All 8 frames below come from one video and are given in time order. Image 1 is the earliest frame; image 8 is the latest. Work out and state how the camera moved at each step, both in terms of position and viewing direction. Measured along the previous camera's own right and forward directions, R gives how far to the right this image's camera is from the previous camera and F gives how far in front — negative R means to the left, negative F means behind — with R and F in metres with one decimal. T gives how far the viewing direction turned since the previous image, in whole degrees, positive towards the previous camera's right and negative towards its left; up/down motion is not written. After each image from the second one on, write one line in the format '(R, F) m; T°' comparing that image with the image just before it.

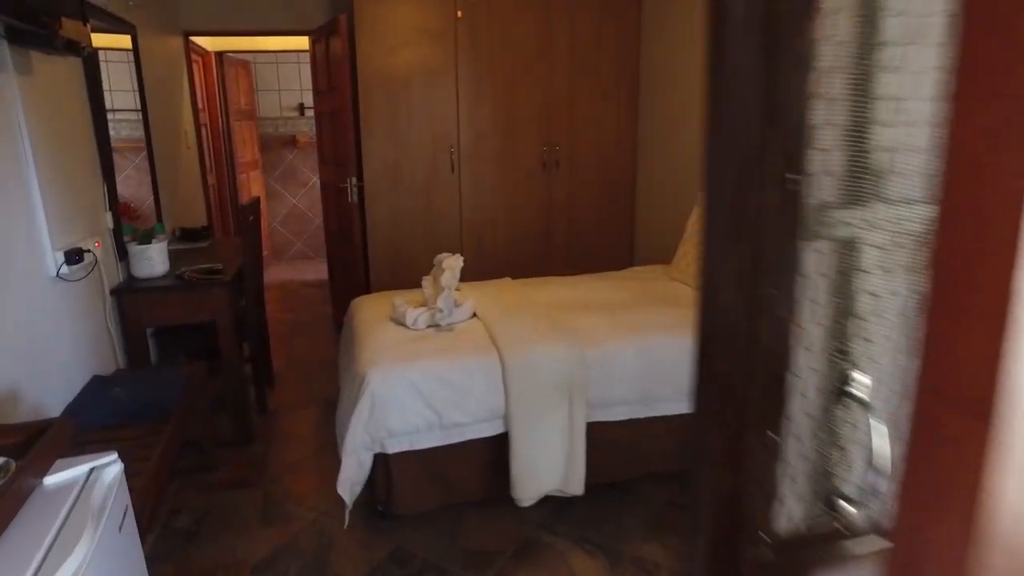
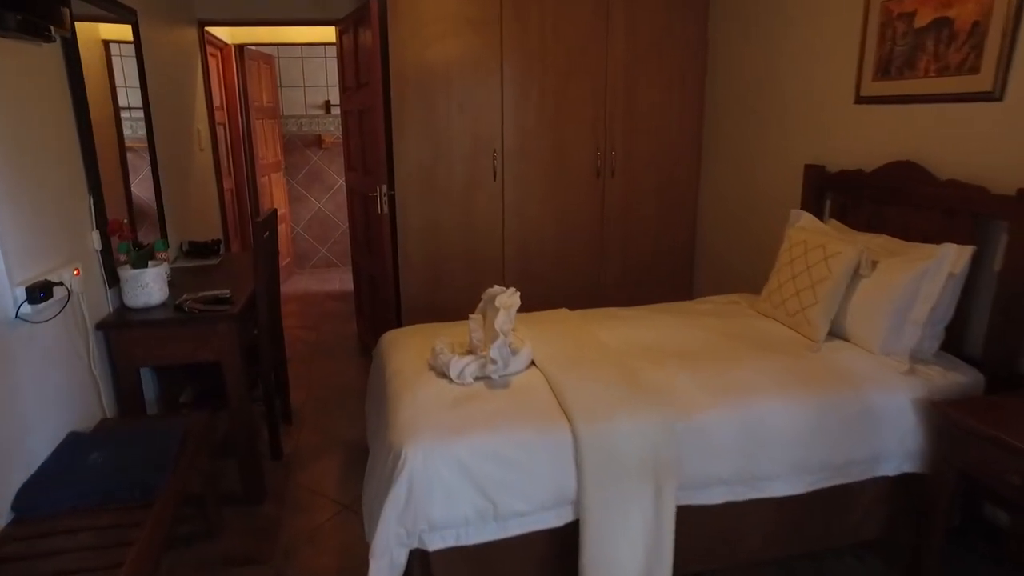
(-0.1, +0.5) m; -2°
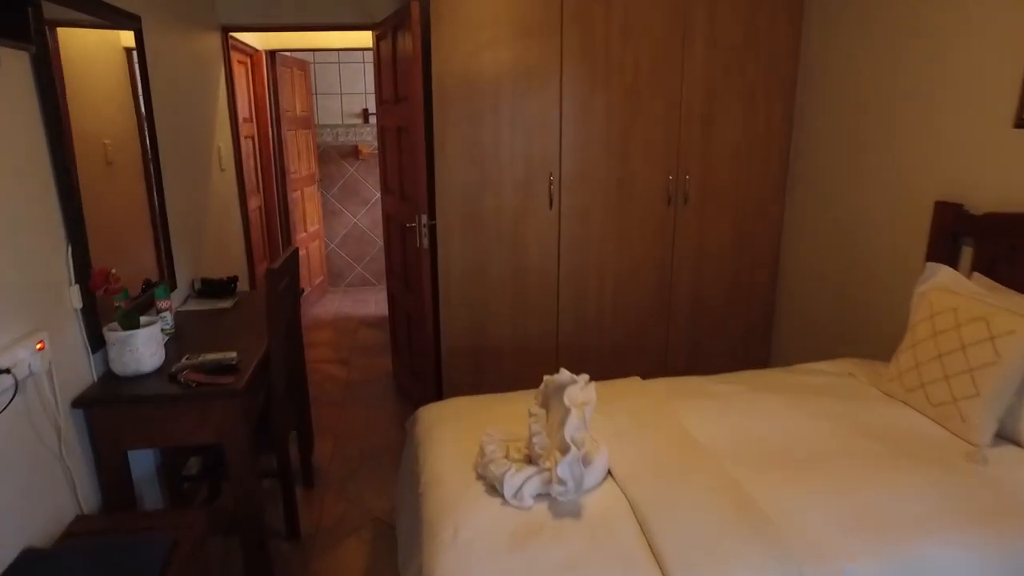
(-0.1, +0.4) m; -3°
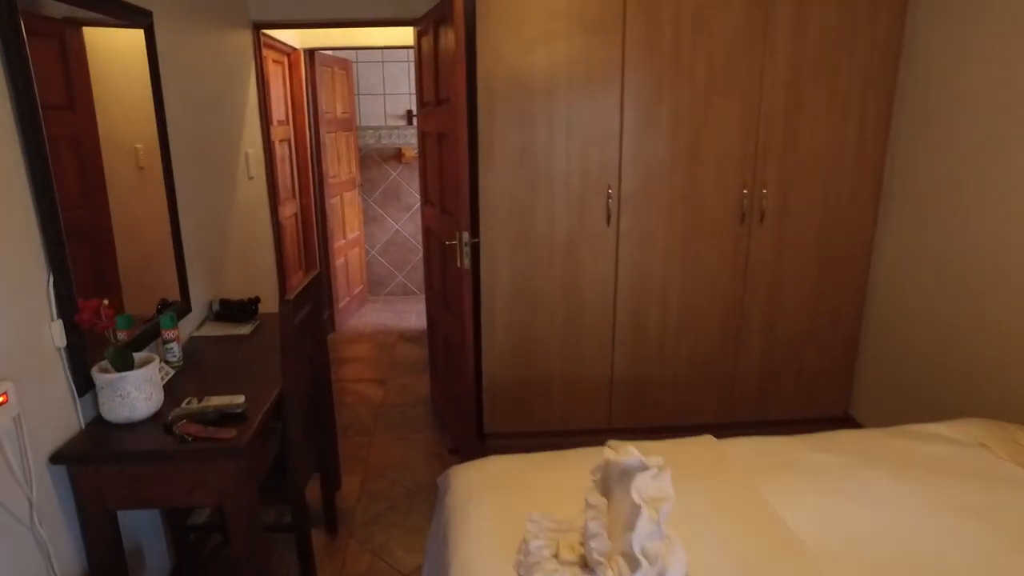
(0.0, +0.3) m; -4°
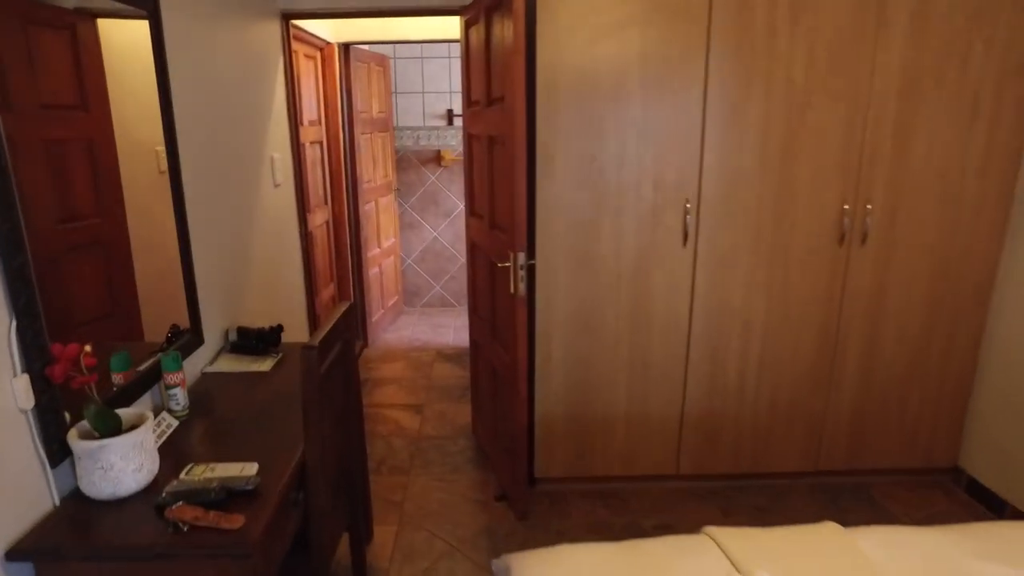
(-0.1, +0.4) m; -3°
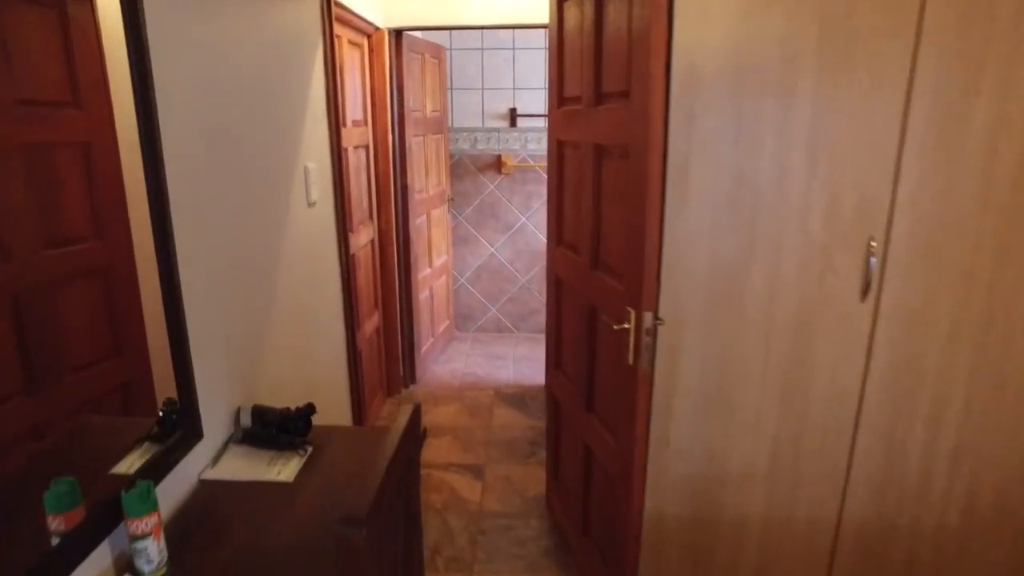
(-0.2, +0.6) m; -3°
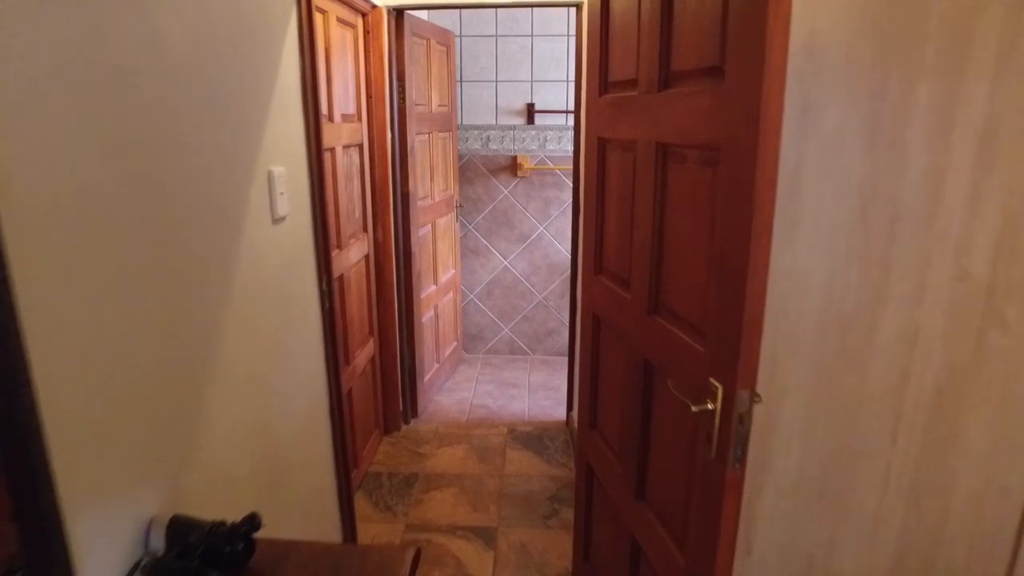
(0.0, +0.5) m; -1°
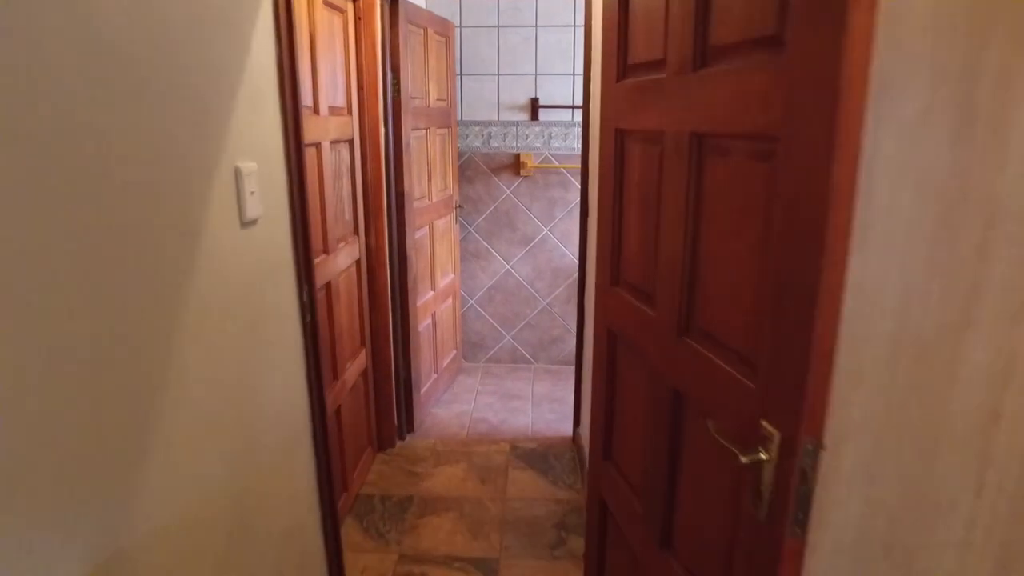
(0.0, +0.2) m; 0°
